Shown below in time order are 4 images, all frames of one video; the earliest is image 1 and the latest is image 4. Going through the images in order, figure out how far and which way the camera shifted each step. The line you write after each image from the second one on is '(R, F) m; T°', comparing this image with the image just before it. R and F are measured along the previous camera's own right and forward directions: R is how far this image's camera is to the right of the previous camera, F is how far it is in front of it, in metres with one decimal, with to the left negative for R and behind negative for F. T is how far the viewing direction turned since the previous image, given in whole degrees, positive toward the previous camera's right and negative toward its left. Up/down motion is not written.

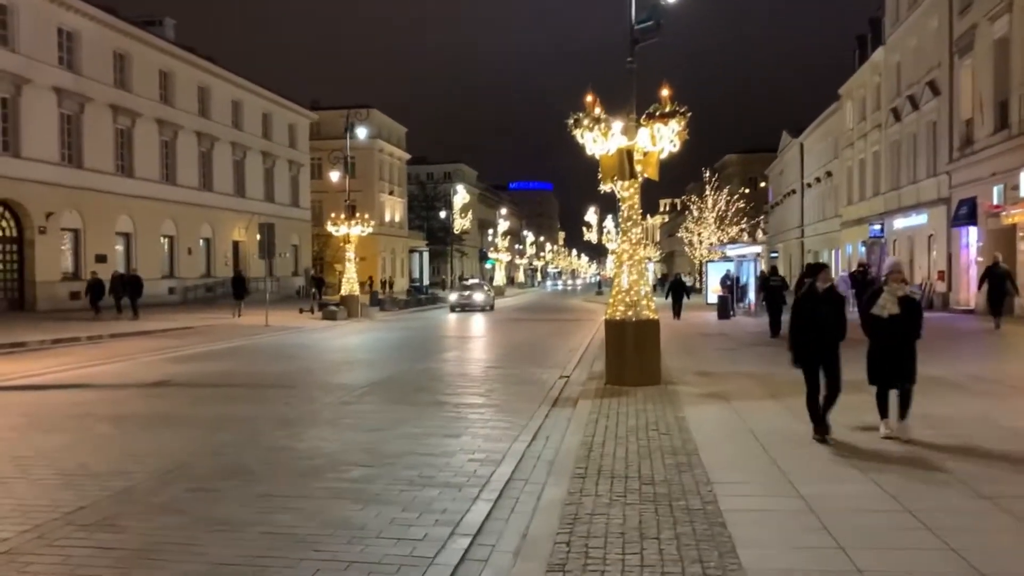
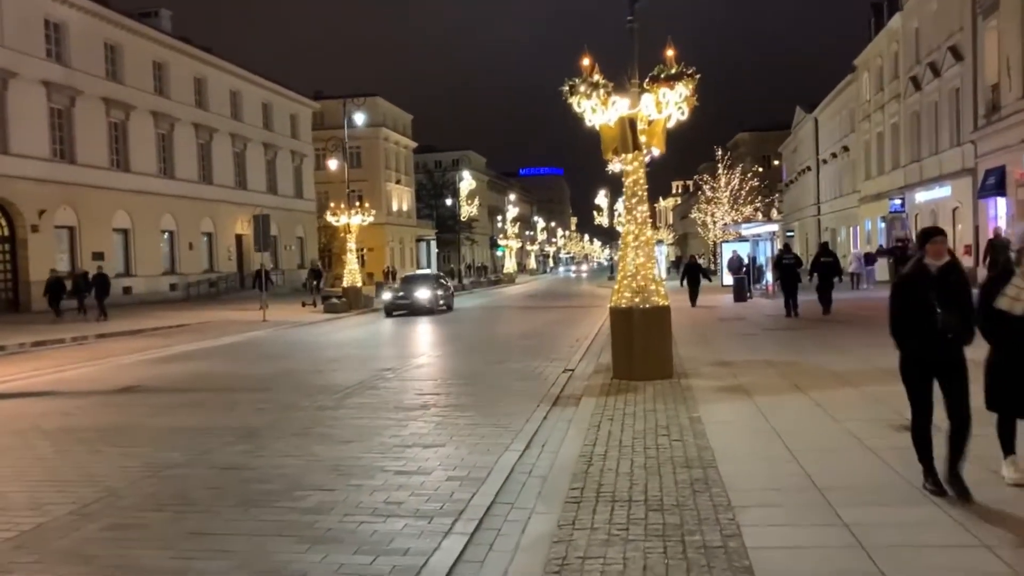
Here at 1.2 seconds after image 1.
(+0.3, +1.2) m; -1°
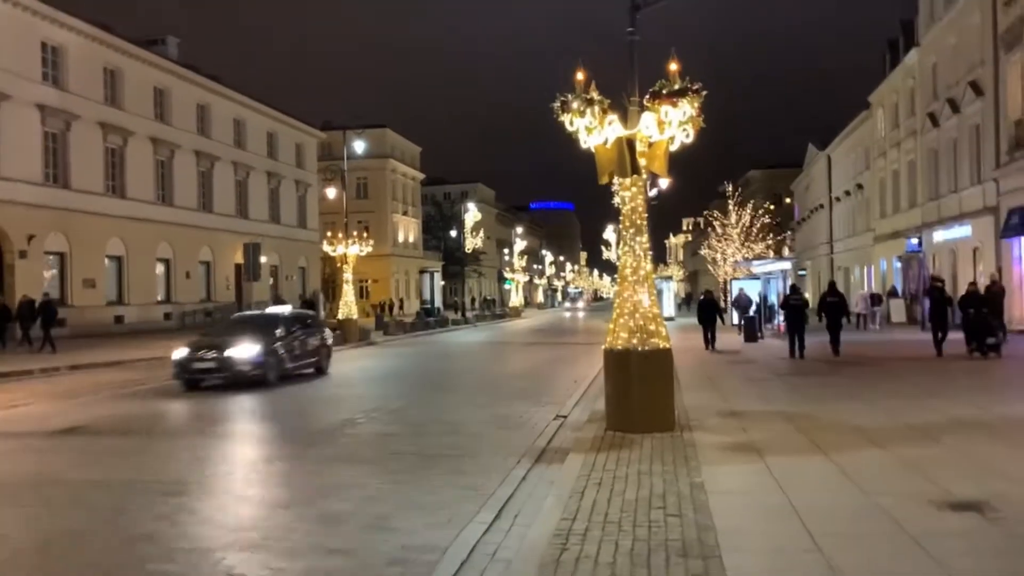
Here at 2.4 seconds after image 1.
(+0.3, +1.3) m; -1°
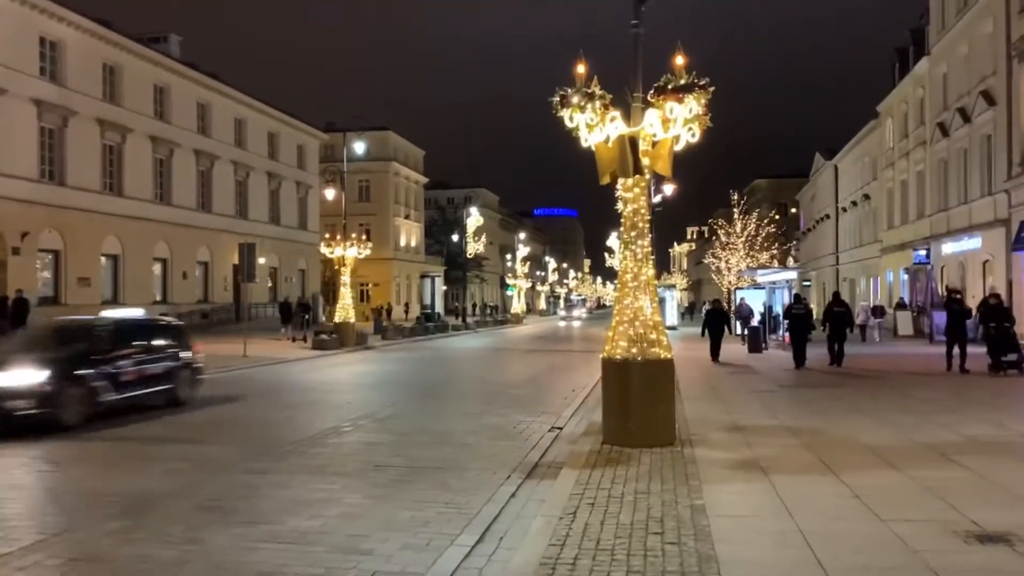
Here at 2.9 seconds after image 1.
(+0.1, +0.6) m; 0°
